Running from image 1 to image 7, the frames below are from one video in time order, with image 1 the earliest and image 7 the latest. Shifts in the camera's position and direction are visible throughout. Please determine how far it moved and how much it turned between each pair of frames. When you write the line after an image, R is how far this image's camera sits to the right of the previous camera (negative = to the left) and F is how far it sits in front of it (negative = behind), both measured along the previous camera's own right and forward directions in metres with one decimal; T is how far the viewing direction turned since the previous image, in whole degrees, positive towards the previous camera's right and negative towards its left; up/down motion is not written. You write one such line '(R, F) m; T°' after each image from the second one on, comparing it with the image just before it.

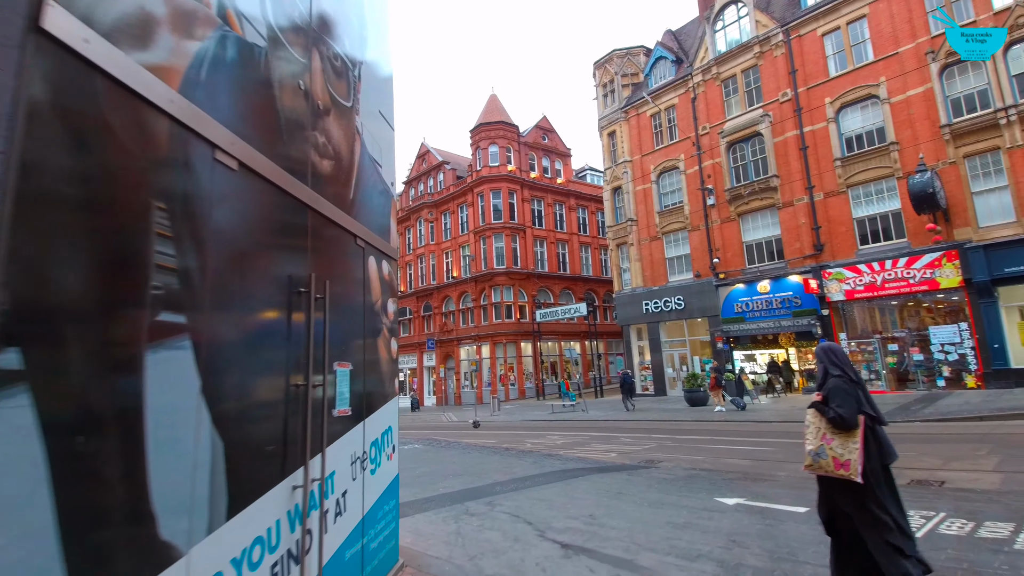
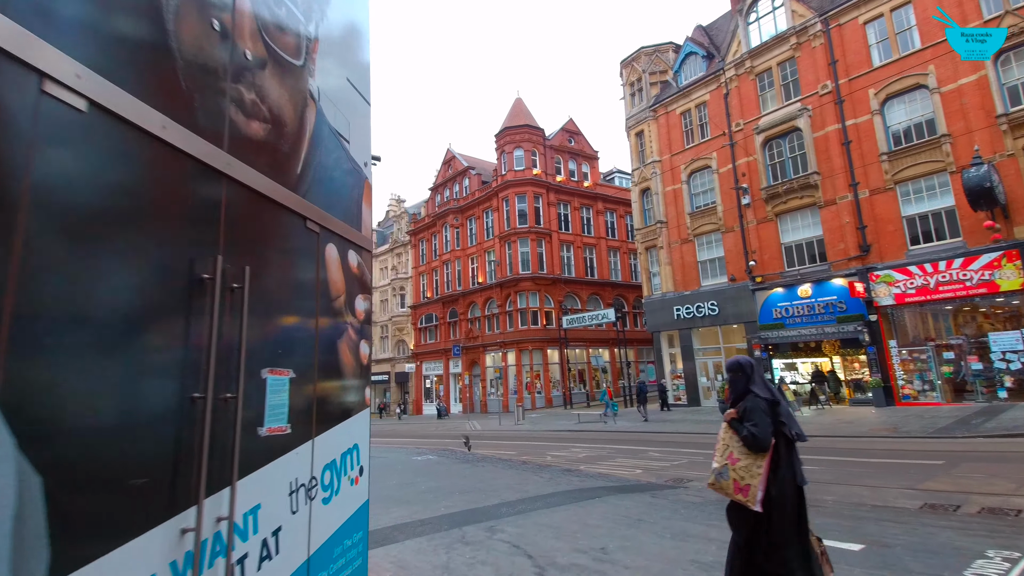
(+0.3, +0.8) m; -3°
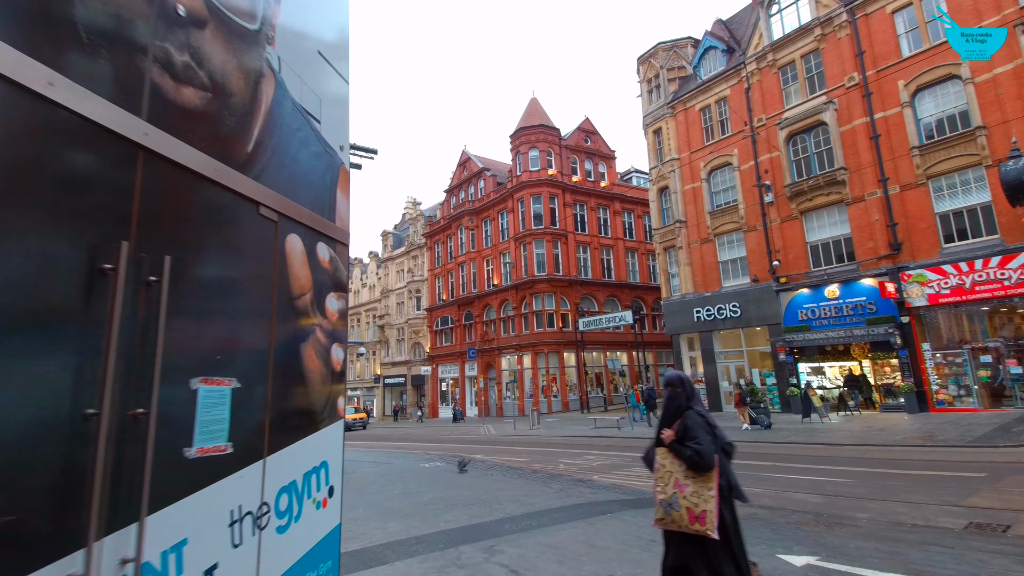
(+0.2, +0.5) m; -2°
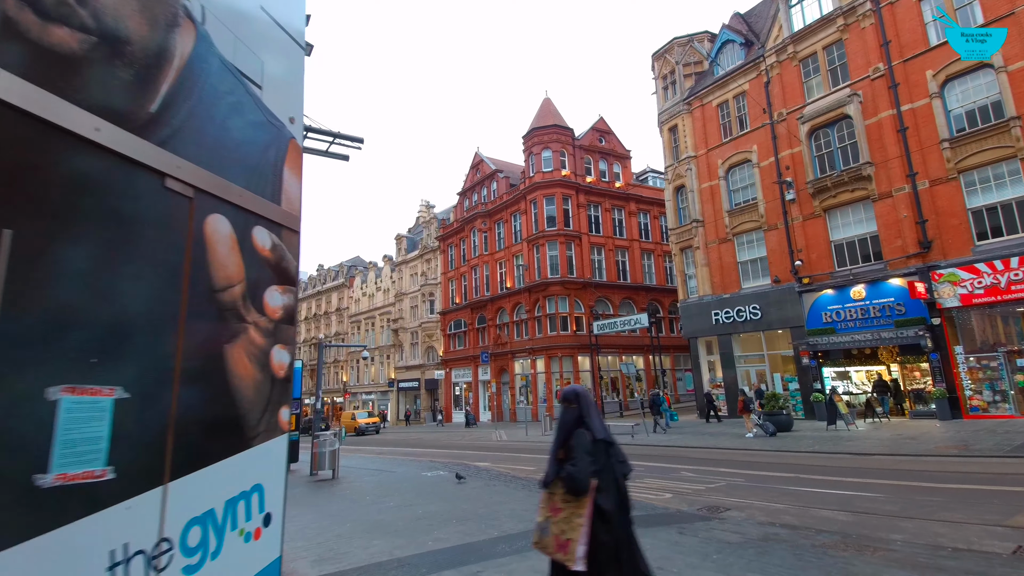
(+0.3, +0.6) m; -2°
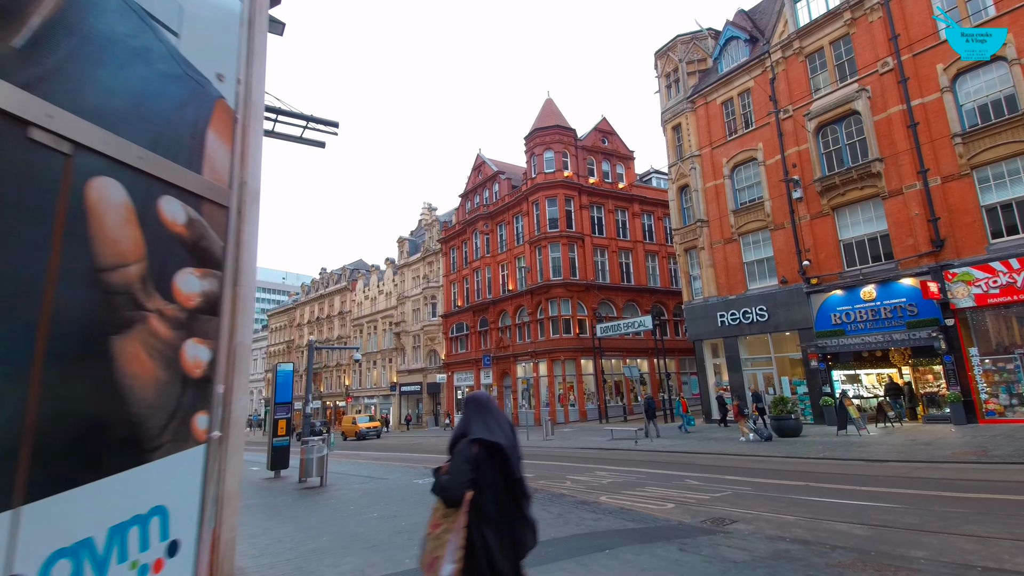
(+0.2, +0.5) m; -1°
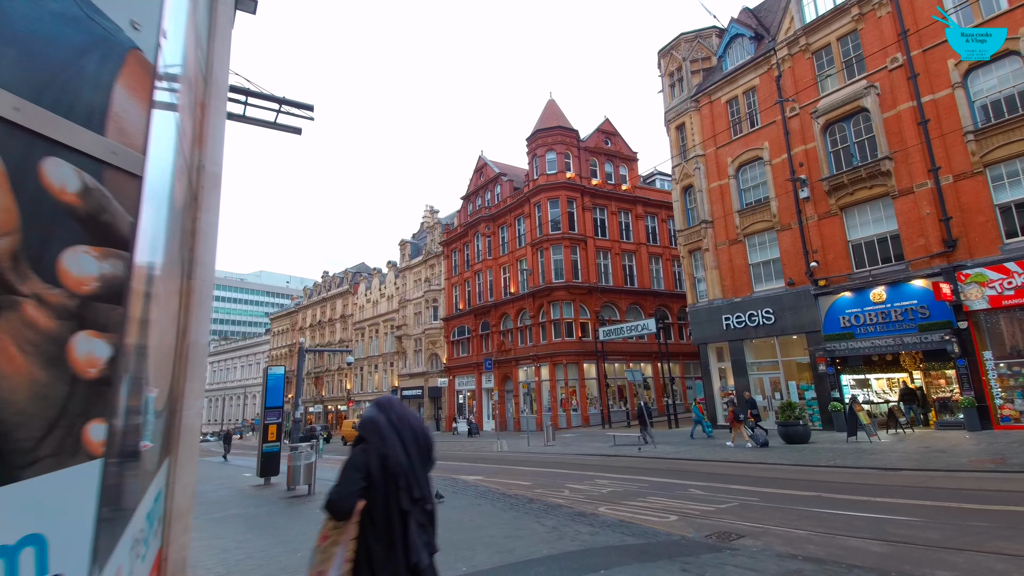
(+0.2, +0.5) m; 0°
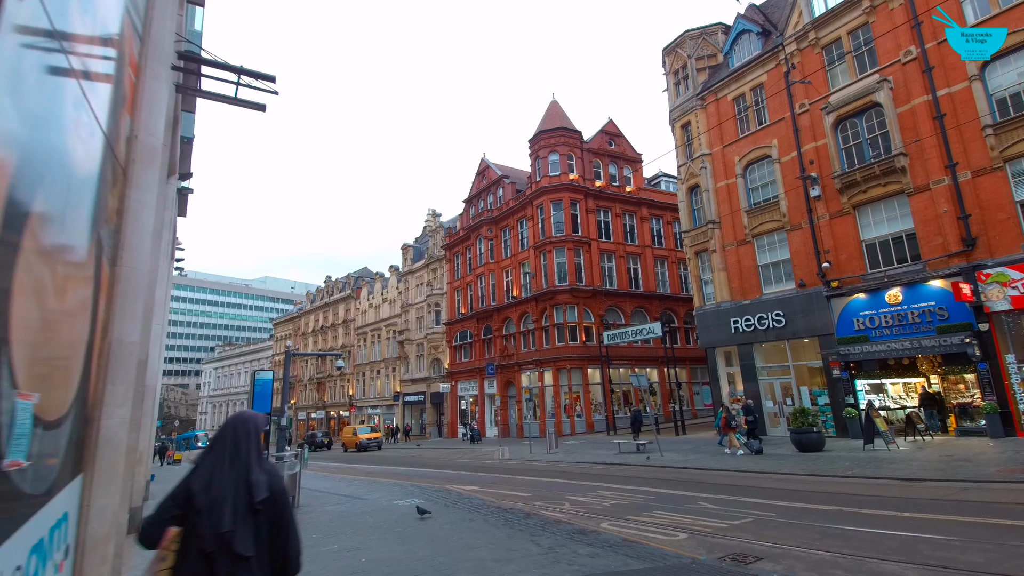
(+0.2, +0.7) m; -1°
